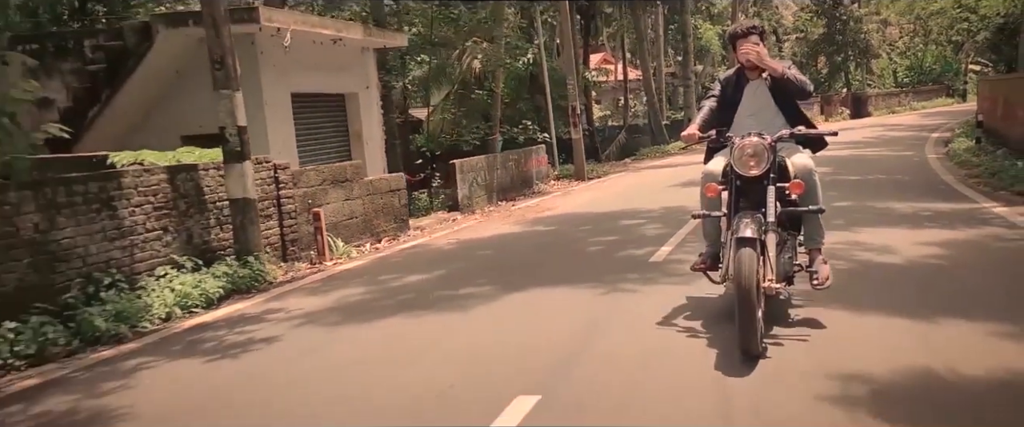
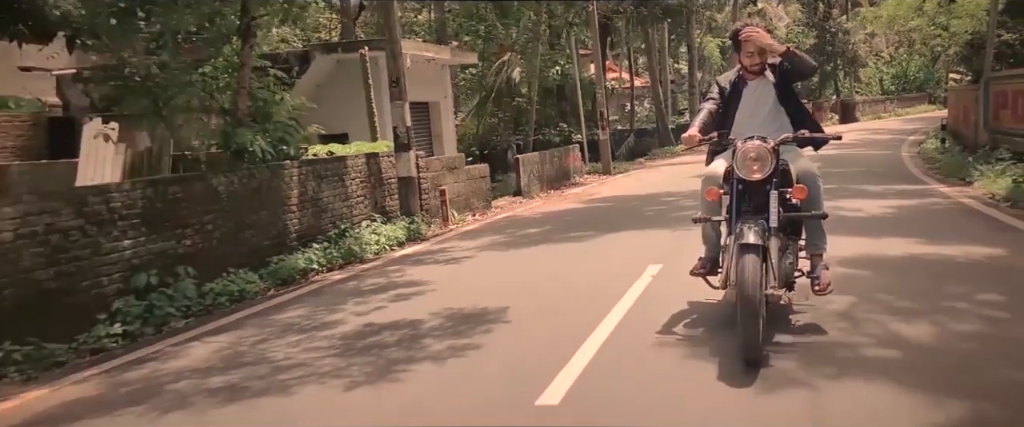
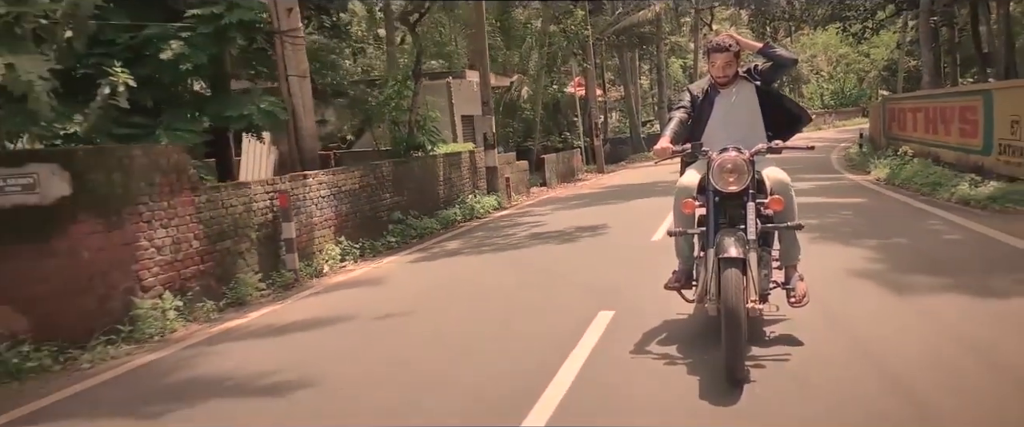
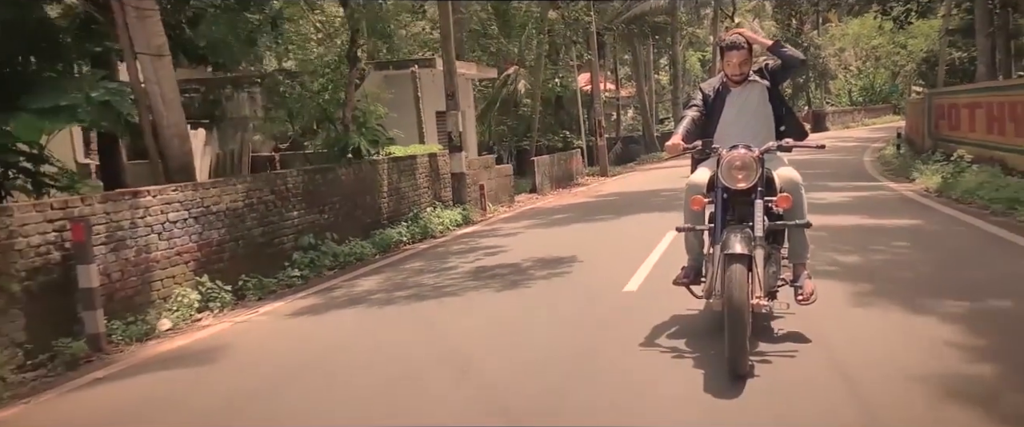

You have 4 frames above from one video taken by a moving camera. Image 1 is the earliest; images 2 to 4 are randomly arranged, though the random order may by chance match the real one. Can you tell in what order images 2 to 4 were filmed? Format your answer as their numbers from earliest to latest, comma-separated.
2, 4, 3
